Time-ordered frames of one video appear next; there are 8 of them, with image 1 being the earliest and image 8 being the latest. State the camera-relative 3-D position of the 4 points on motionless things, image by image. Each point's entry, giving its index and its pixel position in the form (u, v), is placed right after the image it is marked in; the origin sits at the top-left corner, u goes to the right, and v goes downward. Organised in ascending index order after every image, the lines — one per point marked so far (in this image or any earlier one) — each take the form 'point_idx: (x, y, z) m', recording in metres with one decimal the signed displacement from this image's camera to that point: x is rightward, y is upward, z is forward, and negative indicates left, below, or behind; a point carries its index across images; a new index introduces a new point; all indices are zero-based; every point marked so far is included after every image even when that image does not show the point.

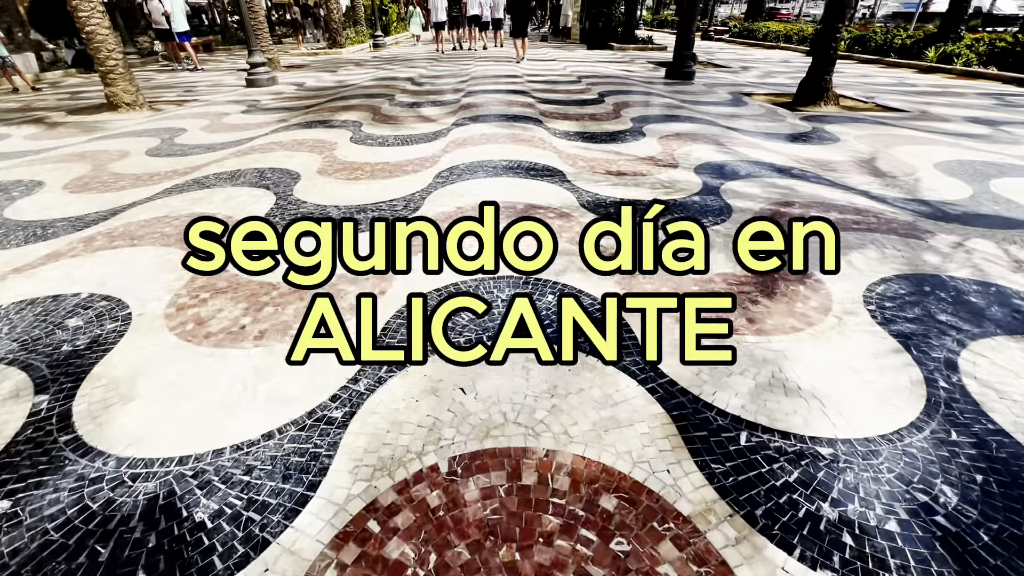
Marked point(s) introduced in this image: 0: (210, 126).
0: (-3.4, +1.8, +5.4) m
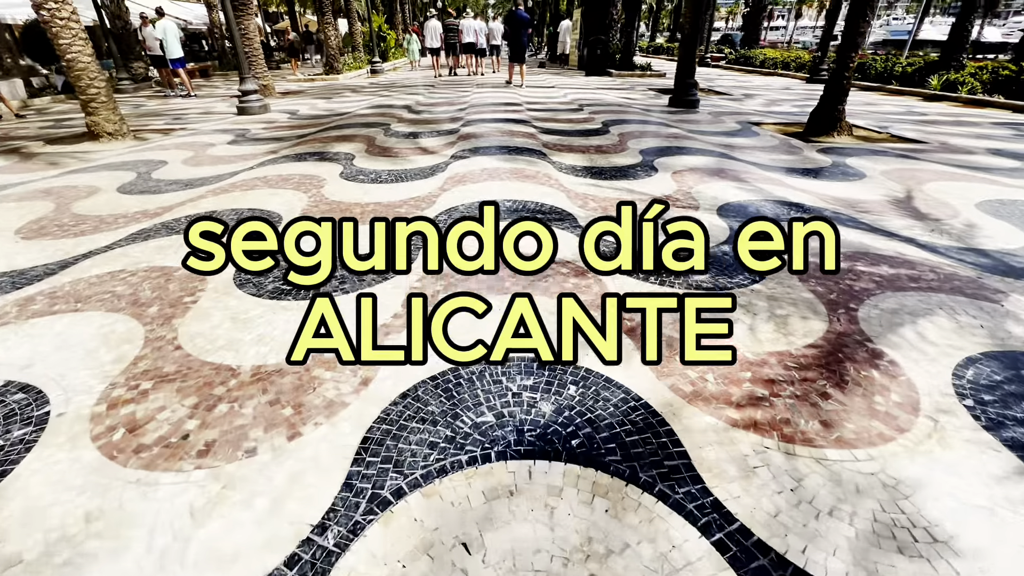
0: (-3.4, +1.4, +5.0) m
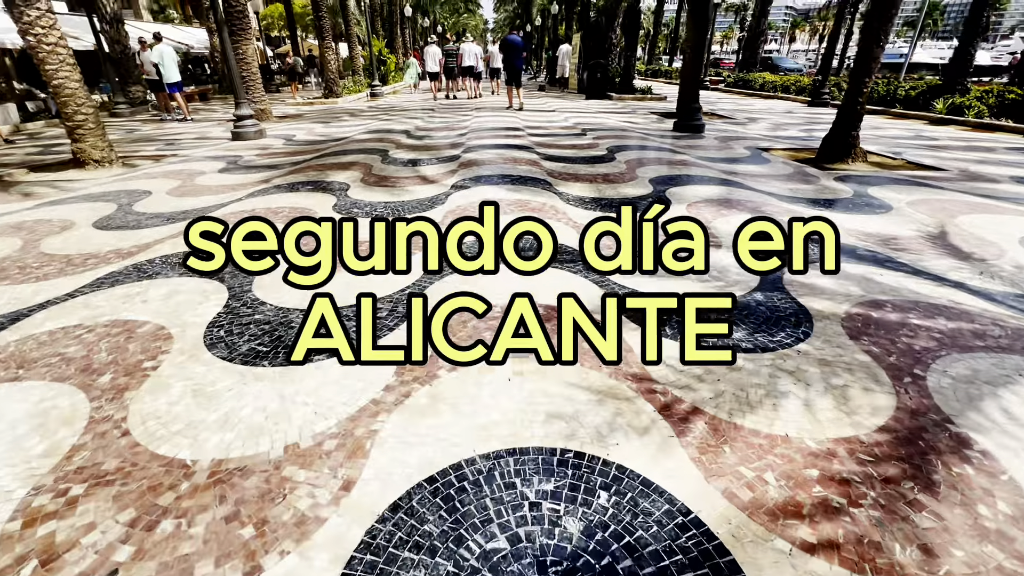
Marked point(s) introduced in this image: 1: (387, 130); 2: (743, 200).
0: (-3.4, +1.0, +4.8) m
1: (-2.3, +2.9, +8.5) m
2: (+2.1, +0.8, +4.4) m
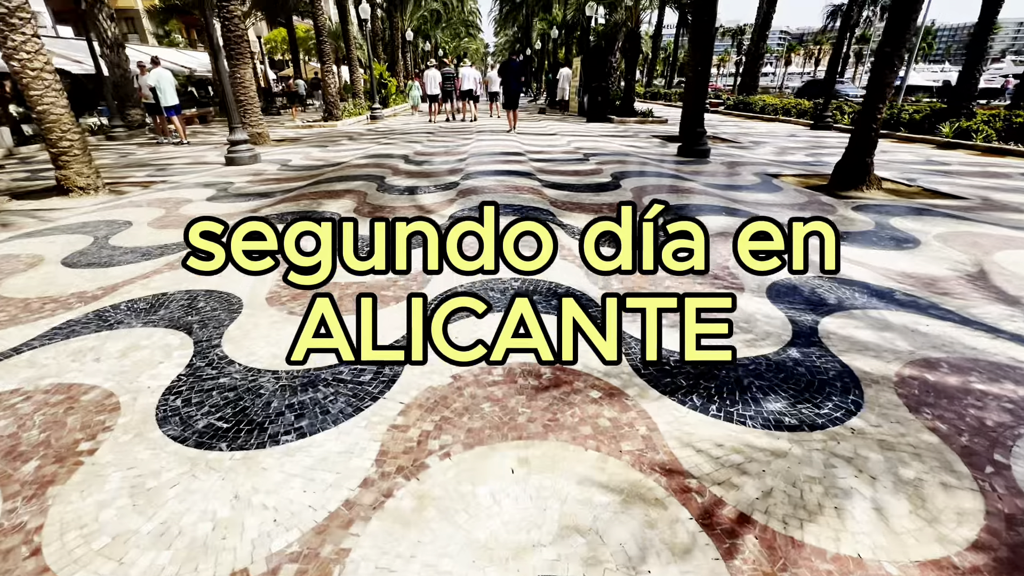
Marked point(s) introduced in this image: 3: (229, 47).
0: (-3.4, +0.7, +4.5) m
1: (-2.2, +2.4, +8.4) m
2: (+2.2, +0.5, +4.1) m
3: (-5.9, +5.0, +9.8) m
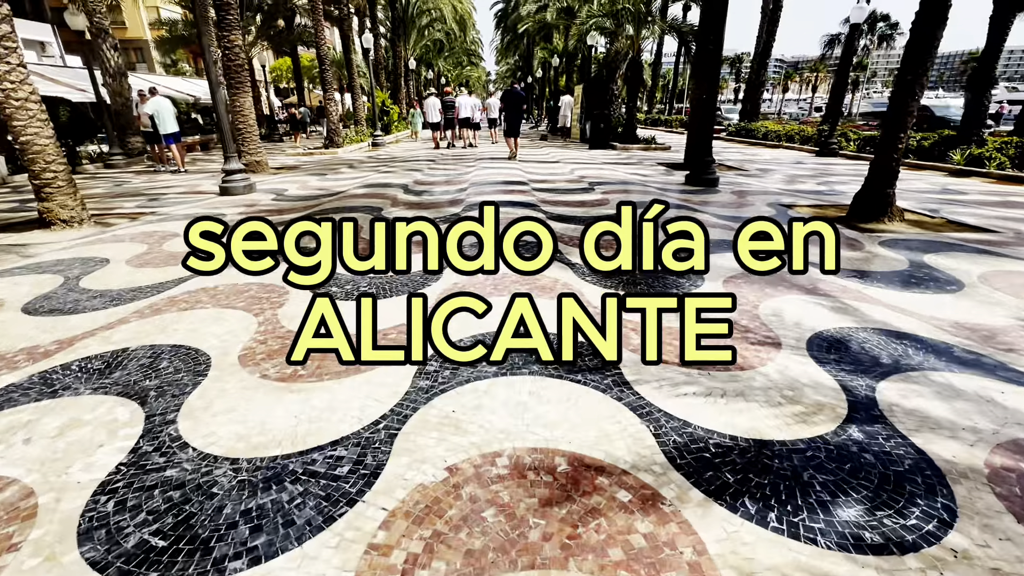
0: (-3.3, +0.3, +4.2) m
1: (-2.2, +1.8, +8.1) m
2: (+2.2, +0.1, +3.8) m
3: (-5.9, +4.4, +9.7) m
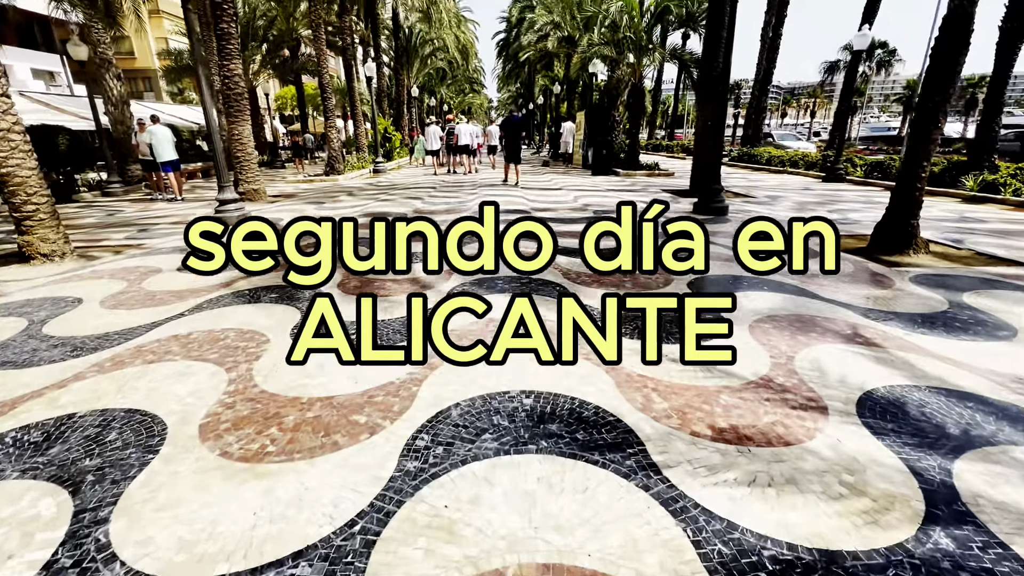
0: (-3.3, -0.1, +4.0) m
1: (-2.2, +1.3, +7.9) m
2: (+2.2, -0.2, +3.5) m
3: (-5.8, +3.8, +9.6) m
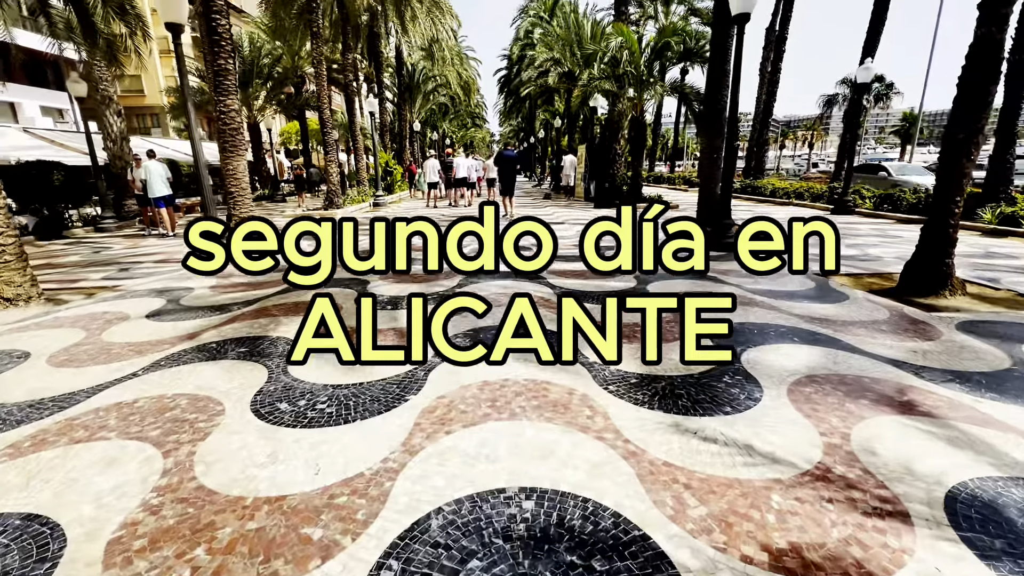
0: (-3.3, -0.5, +3.5) m
1: (-2.2, +0.6, +7.6) m
2: (+2.2, -0.5, +3.1) m
3: (-5.8, +3.0, +9.5) m
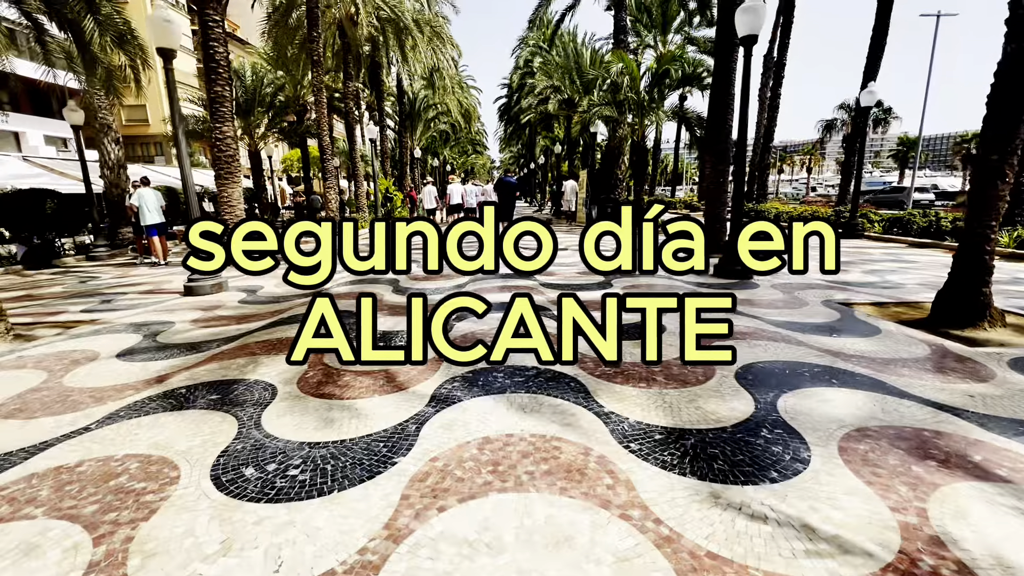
0: (-3.3, -0.7, +3.2) m
1: (-2.1, +0.1, +7.3) m
2: (+2.2, -0.7, +2.7) m
3: (-5.8, +2.4, +9.3) m
